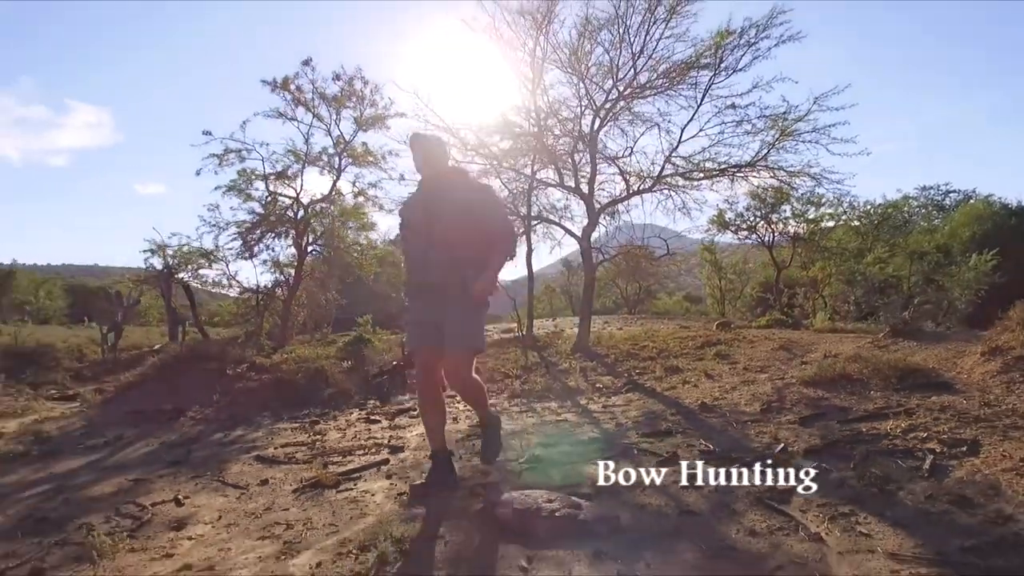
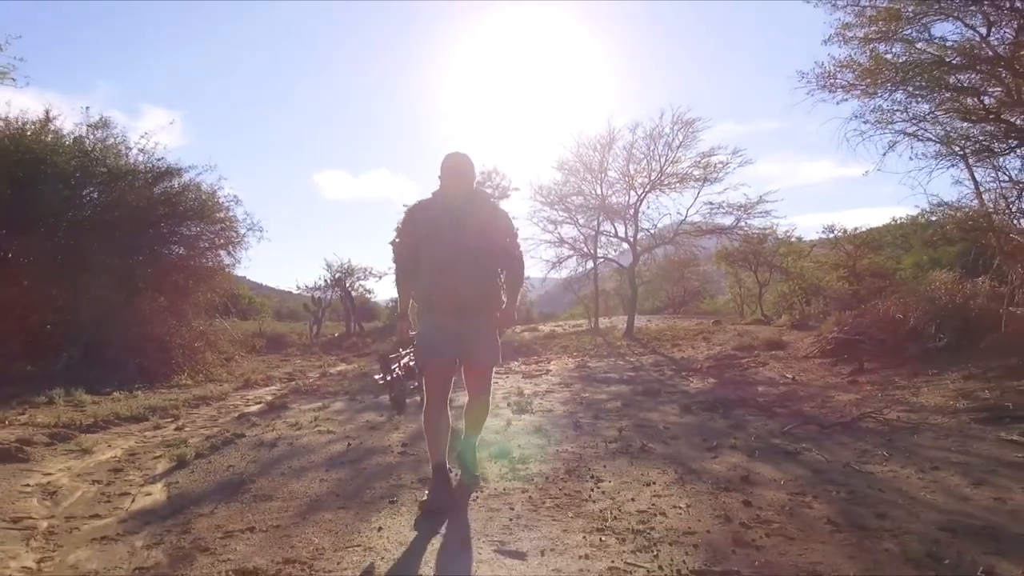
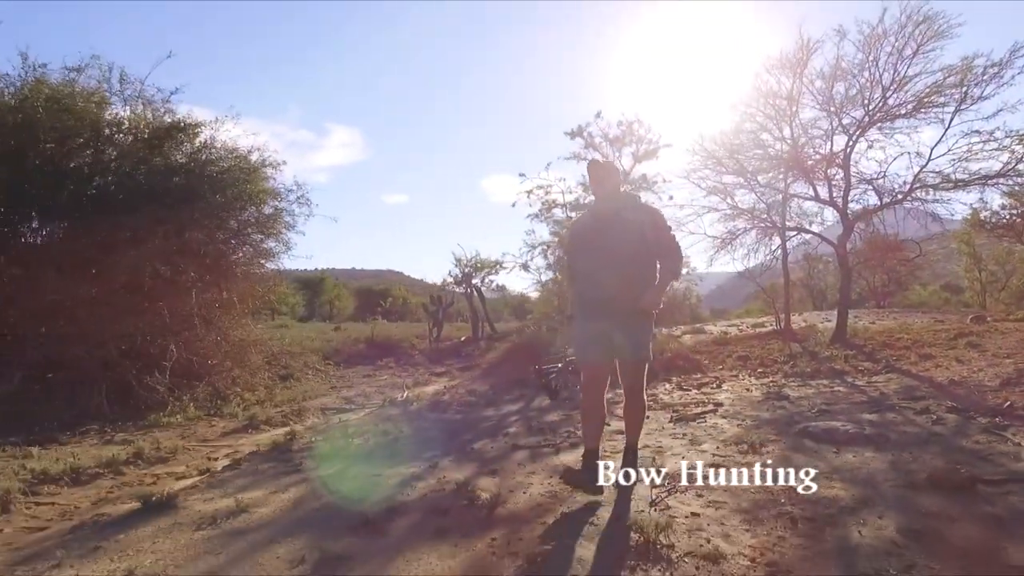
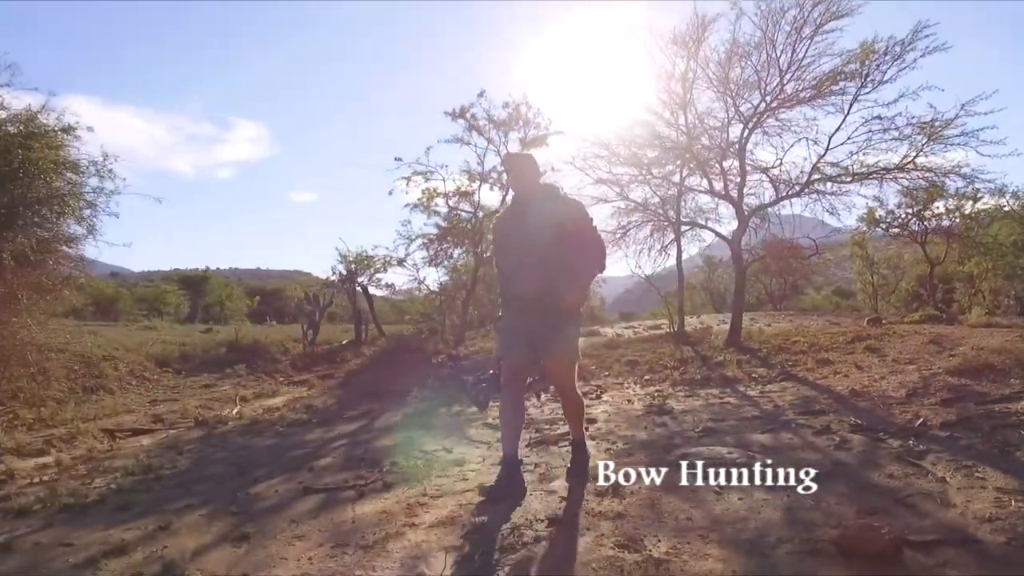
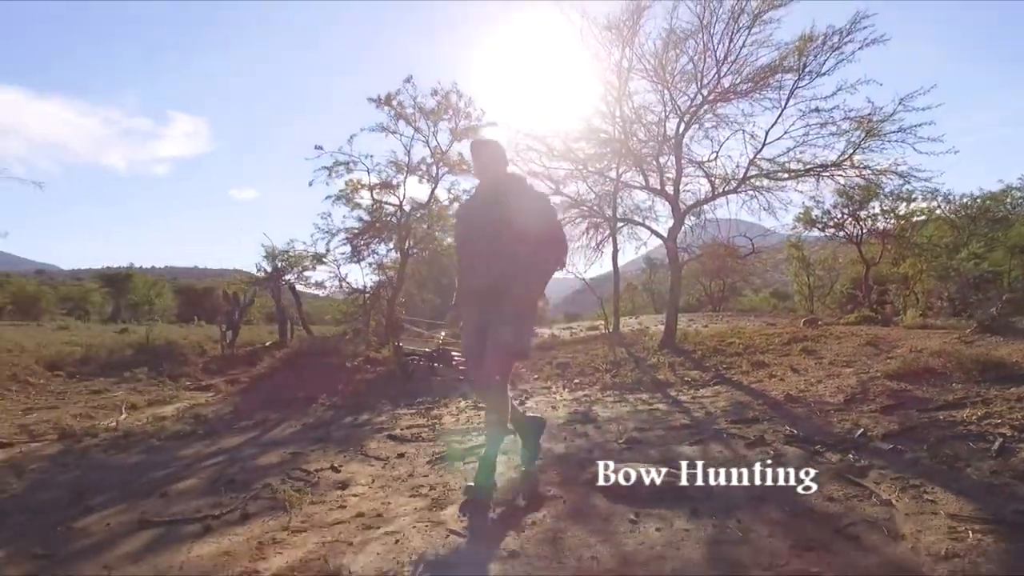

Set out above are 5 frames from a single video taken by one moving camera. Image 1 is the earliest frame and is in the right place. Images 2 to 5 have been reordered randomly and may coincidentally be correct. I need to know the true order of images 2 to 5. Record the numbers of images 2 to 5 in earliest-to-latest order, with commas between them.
5, 4, 3, 2
